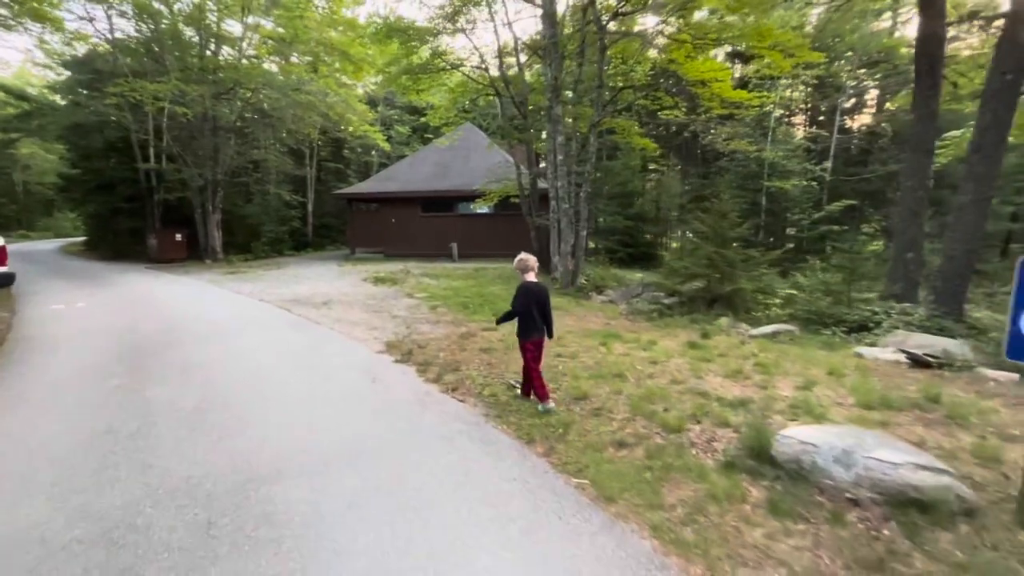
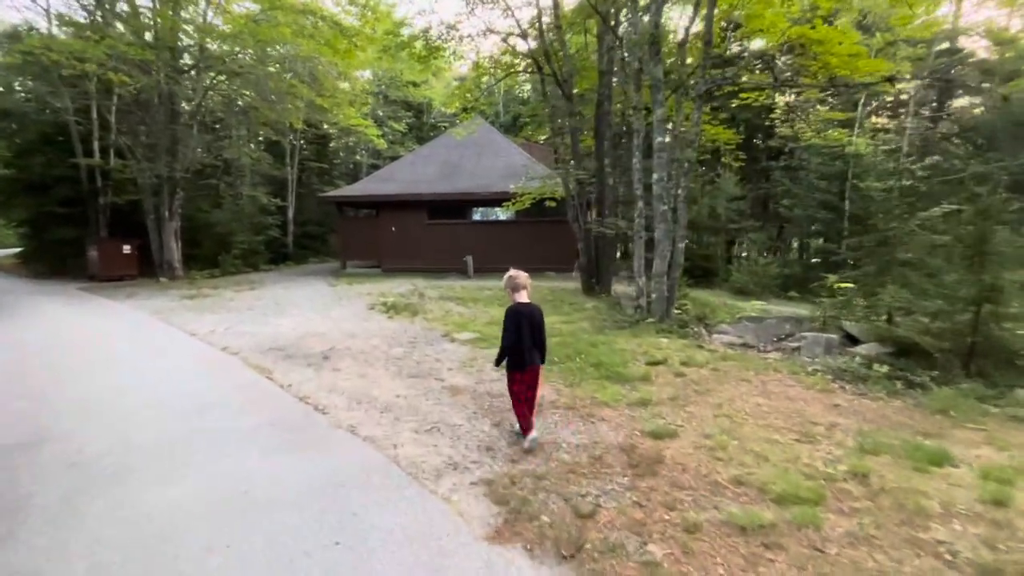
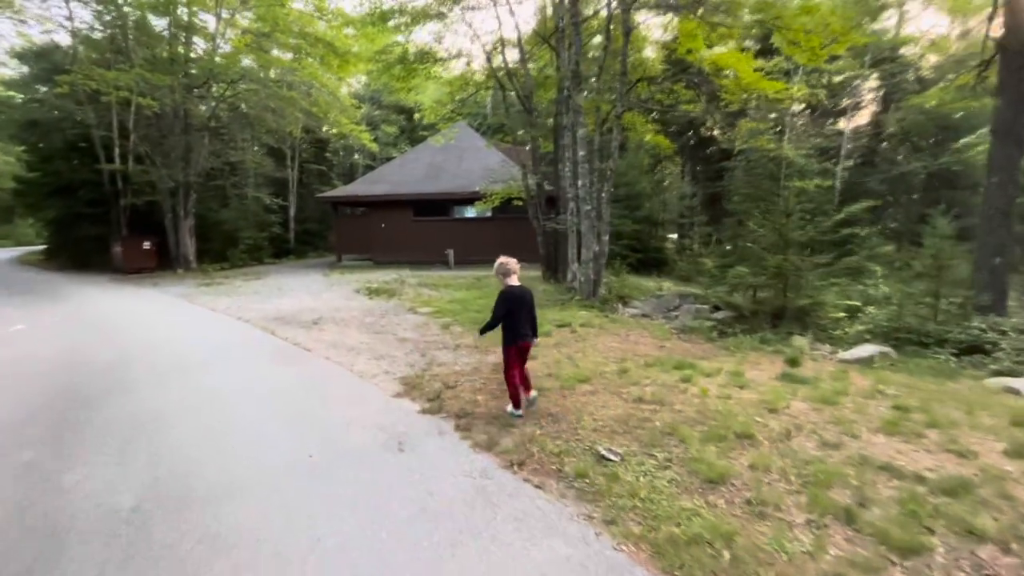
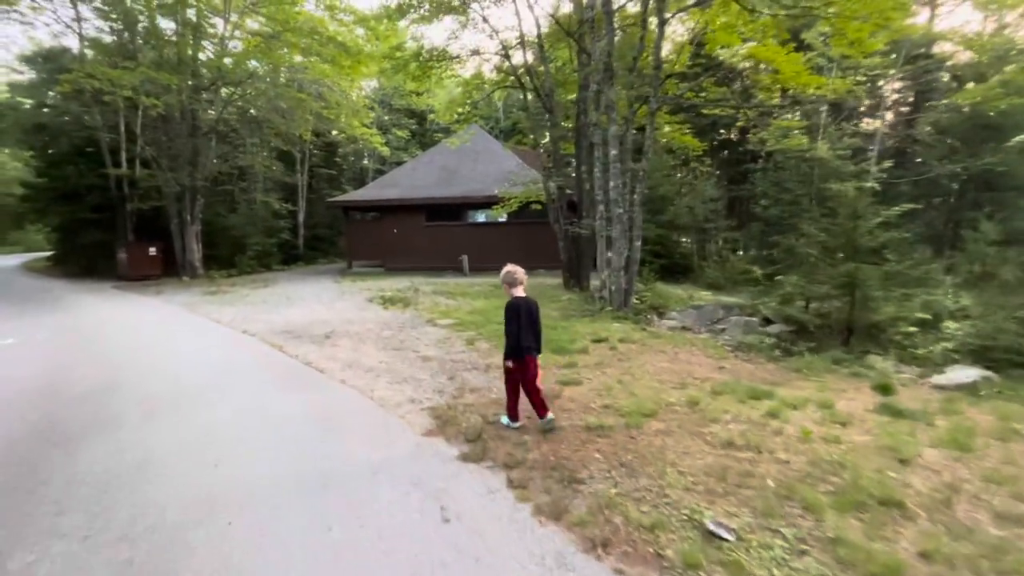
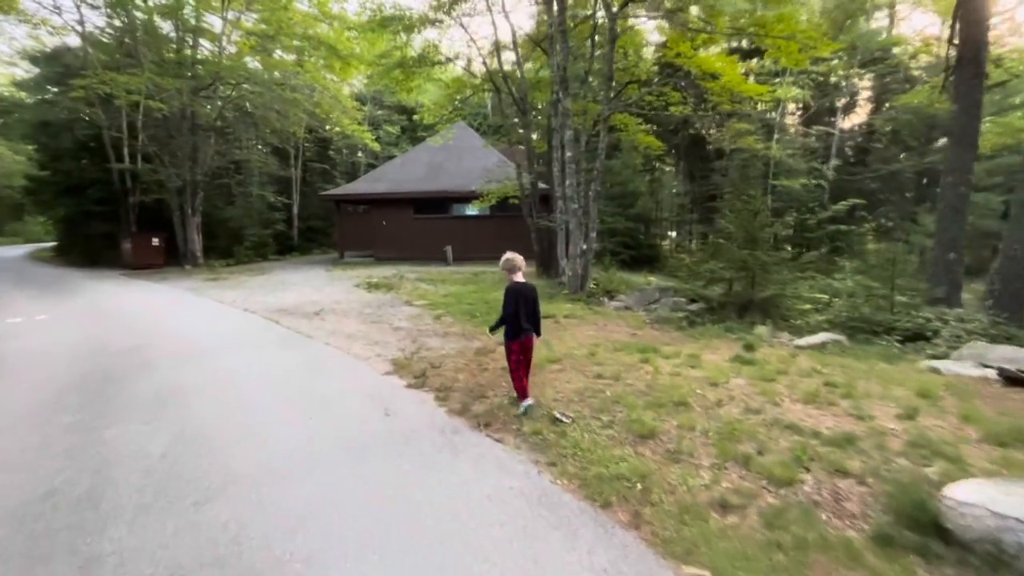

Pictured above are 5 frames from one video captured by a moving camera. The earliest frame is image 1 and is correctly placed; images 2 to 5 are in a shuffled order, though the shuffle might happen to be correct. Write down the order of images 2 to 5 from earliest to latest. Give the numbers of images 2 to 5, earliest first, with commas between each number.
5, 3, 4, 2
